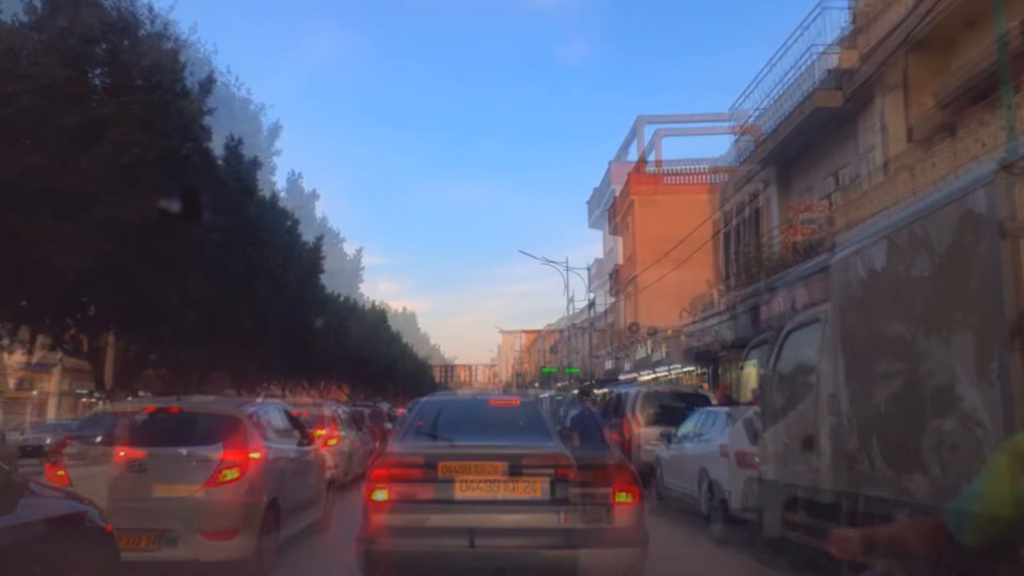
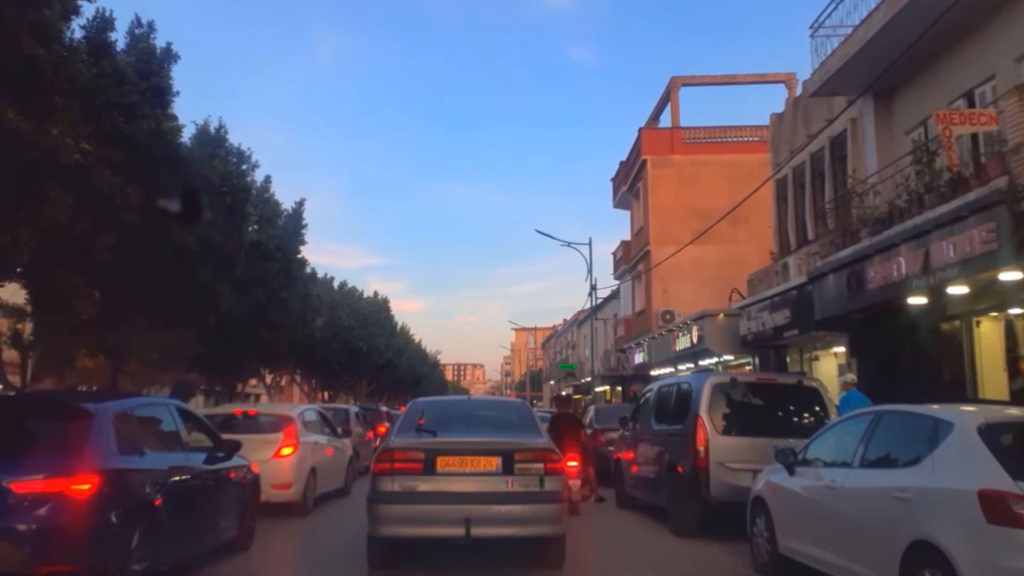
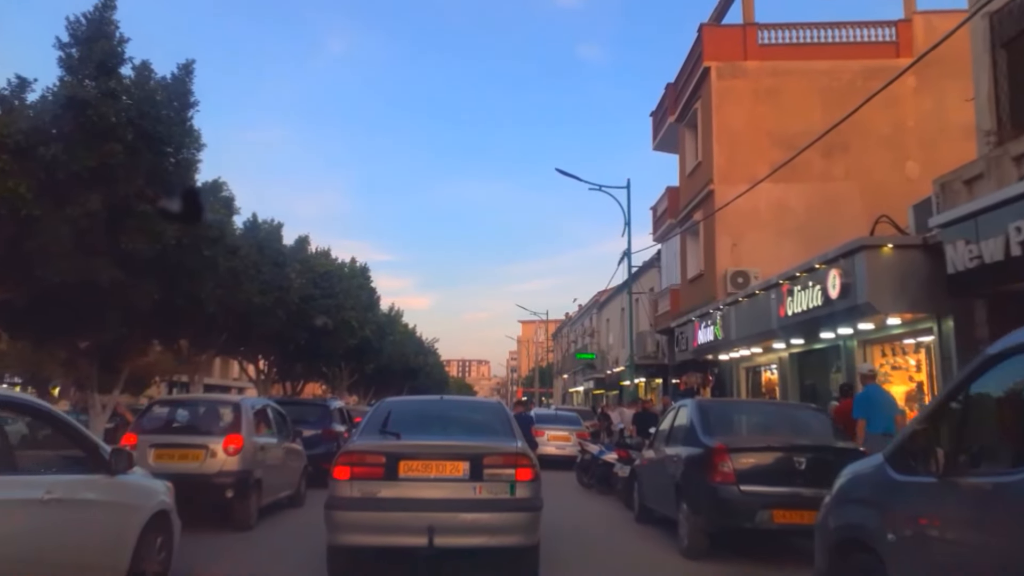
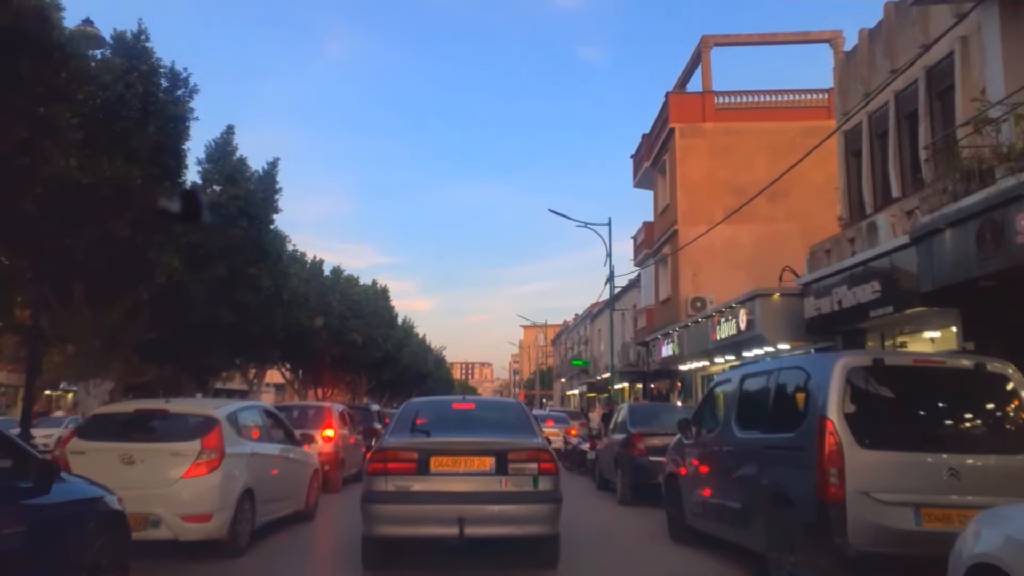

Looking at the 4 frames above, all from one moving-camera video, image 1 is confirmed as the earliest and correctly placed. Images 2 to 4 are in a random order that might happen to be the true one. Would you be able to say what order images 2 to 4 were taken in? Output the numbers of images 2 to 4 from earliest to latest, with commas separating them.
2, 4, 3
